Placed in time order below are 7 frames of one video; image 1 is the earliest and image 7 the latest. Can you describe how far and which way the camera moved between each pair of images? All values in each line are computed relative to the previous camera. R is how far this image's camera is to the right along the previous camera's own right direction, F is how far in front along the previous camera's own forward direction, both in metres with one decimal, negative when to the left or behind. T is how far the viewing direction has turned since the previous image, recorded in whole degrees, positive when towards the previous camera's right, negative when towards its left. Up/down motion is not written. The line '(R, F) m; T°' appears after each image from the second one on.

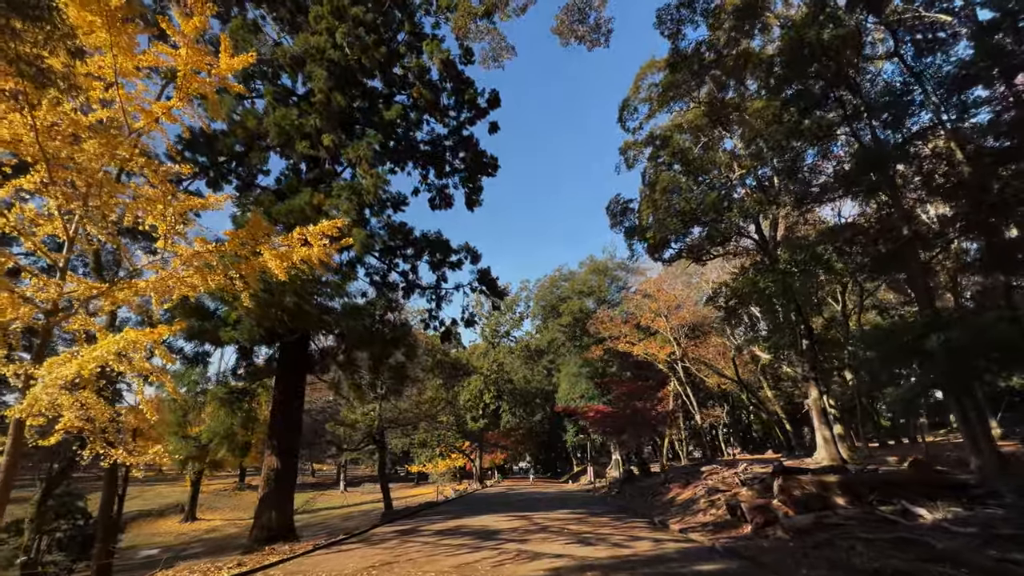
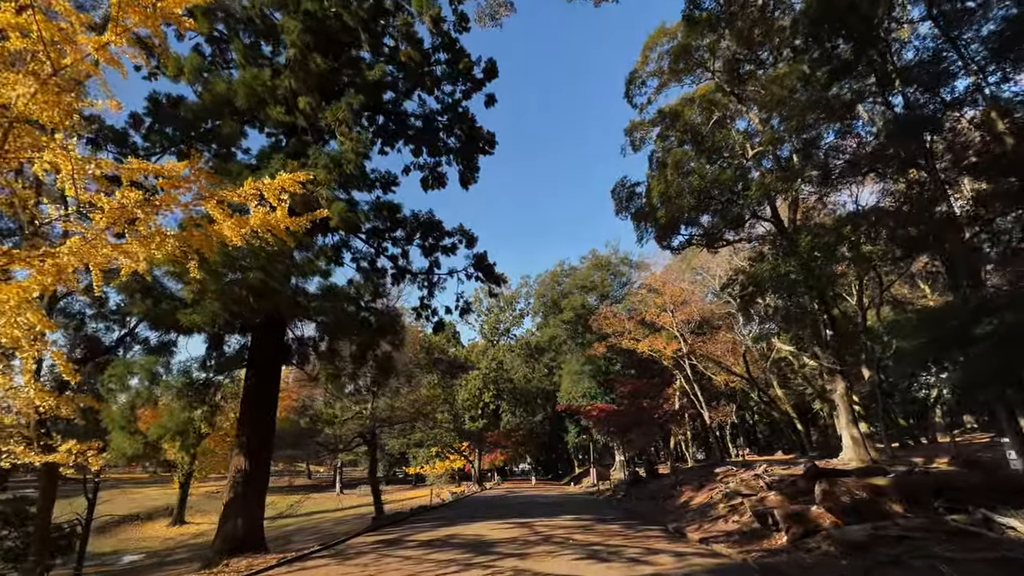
(0.0, +0.9) m; 0°
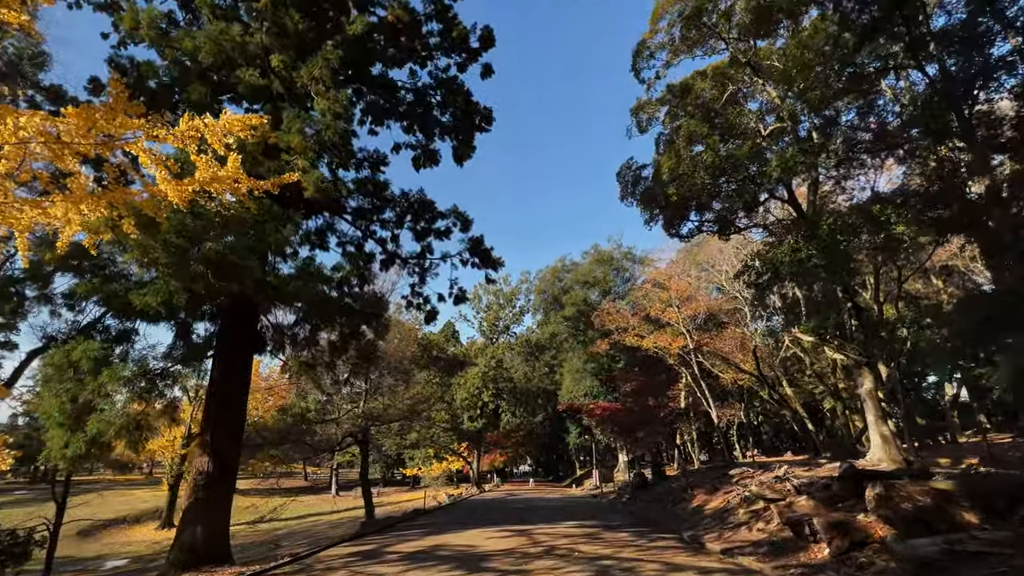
(0.0, +0.8) m; 0°
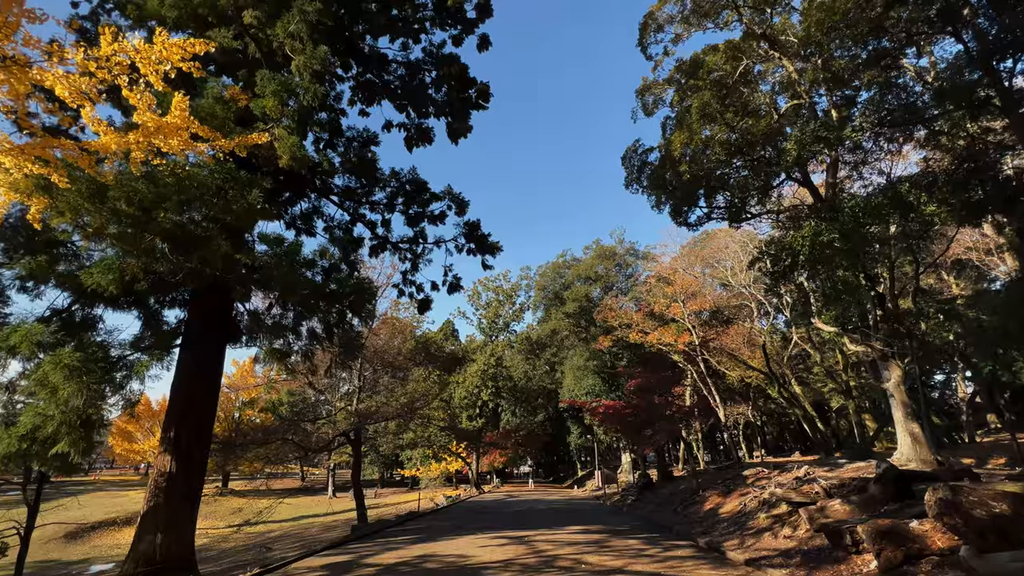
(0.0, +0.6) m; 0°
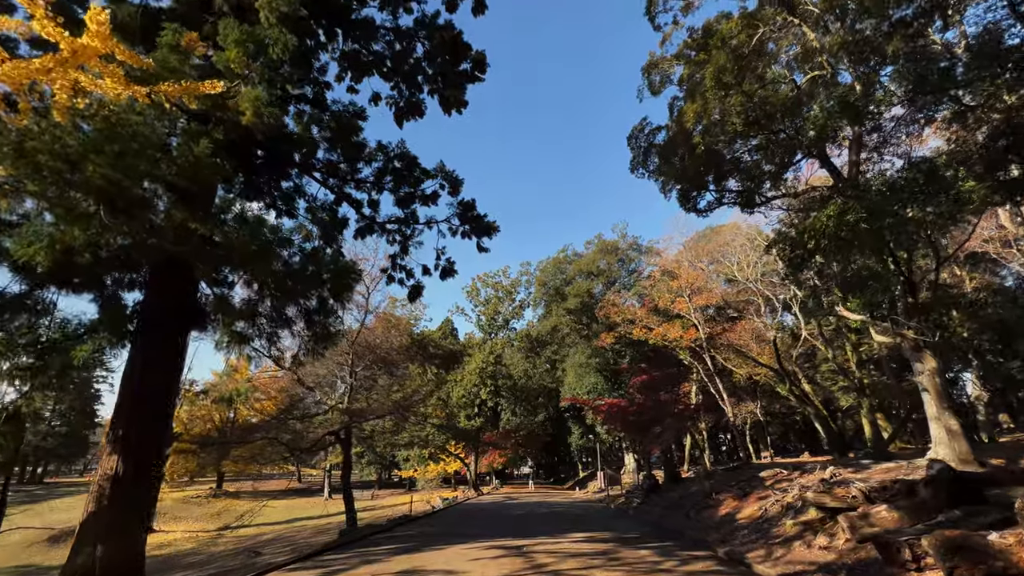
(0.0, +0.7) m; 0°
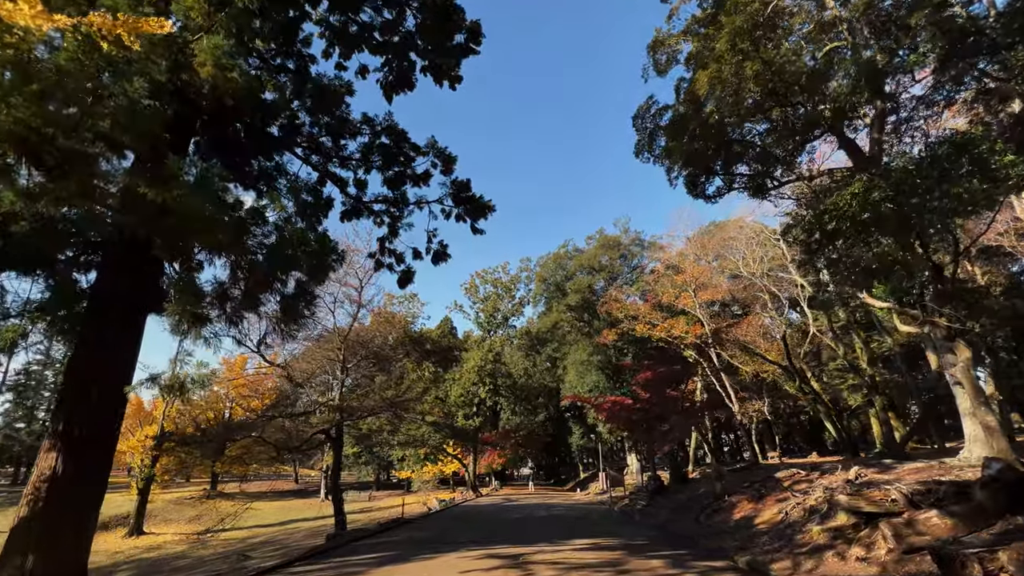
(0.0, +0.6) m; 0°
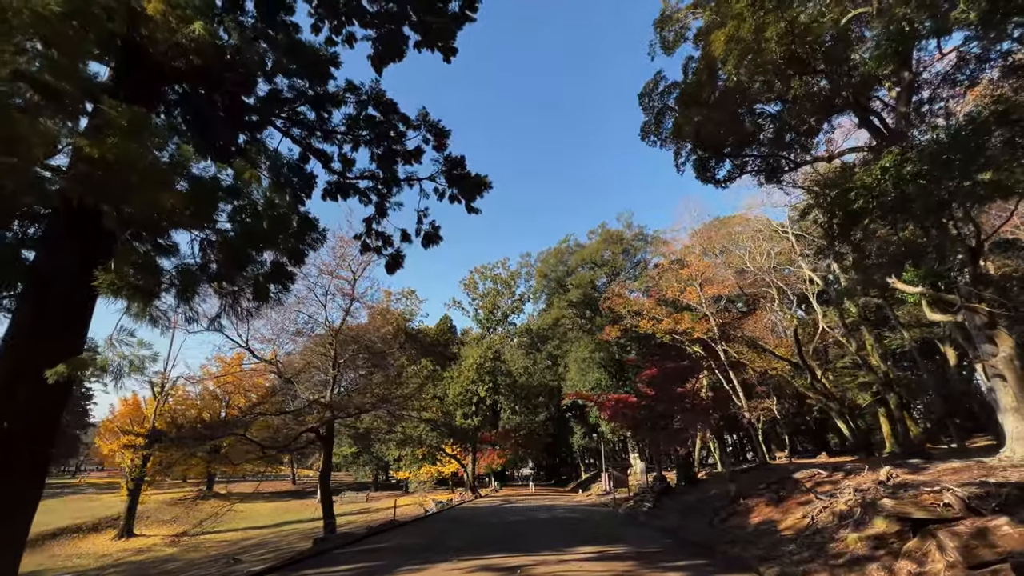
(0.0, +0.6) m; 0°
